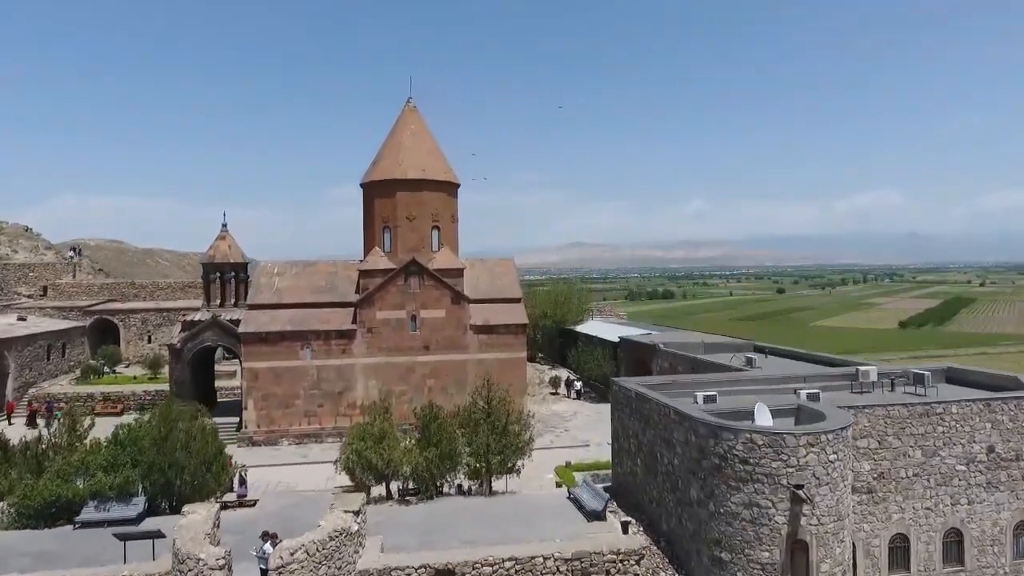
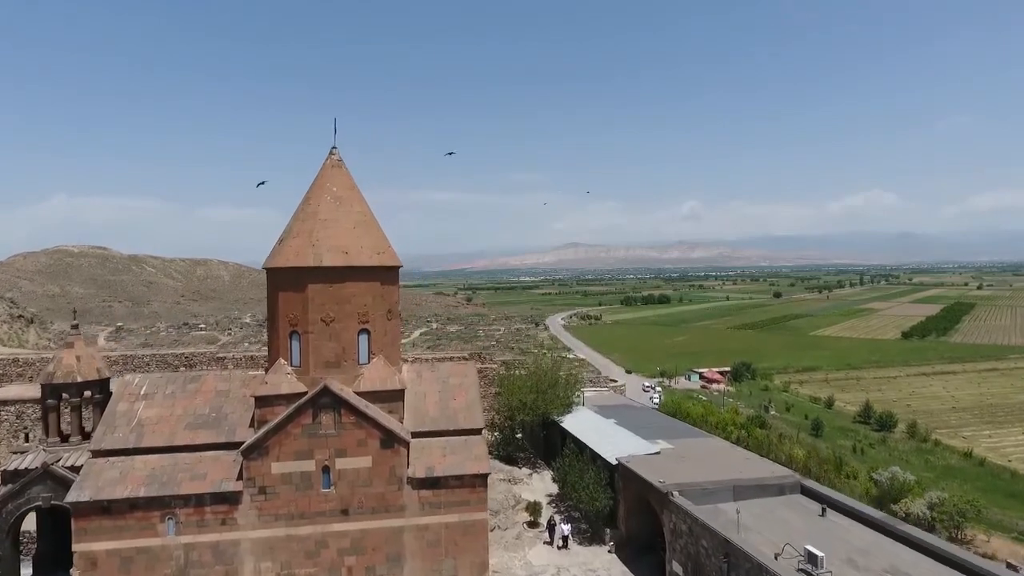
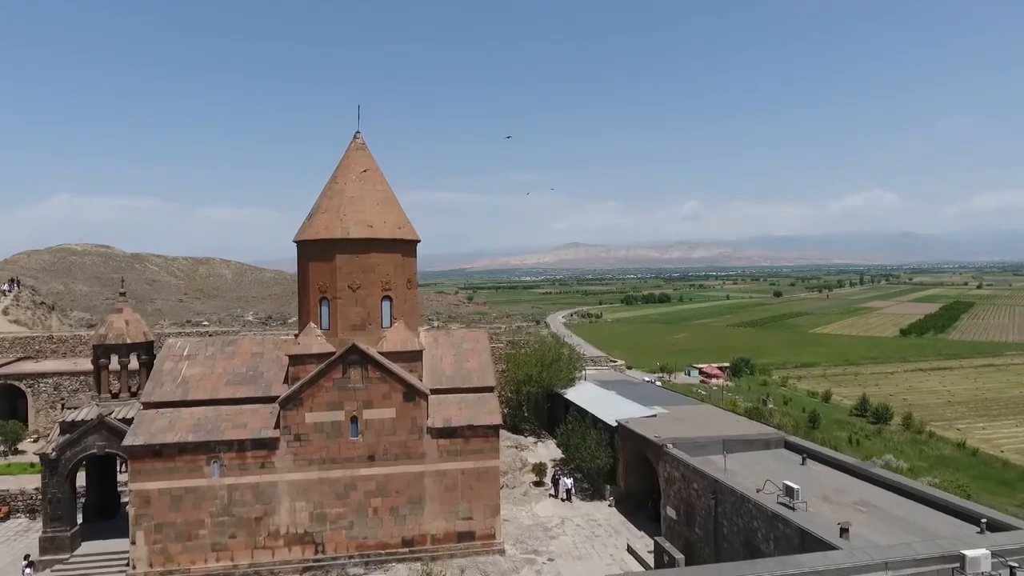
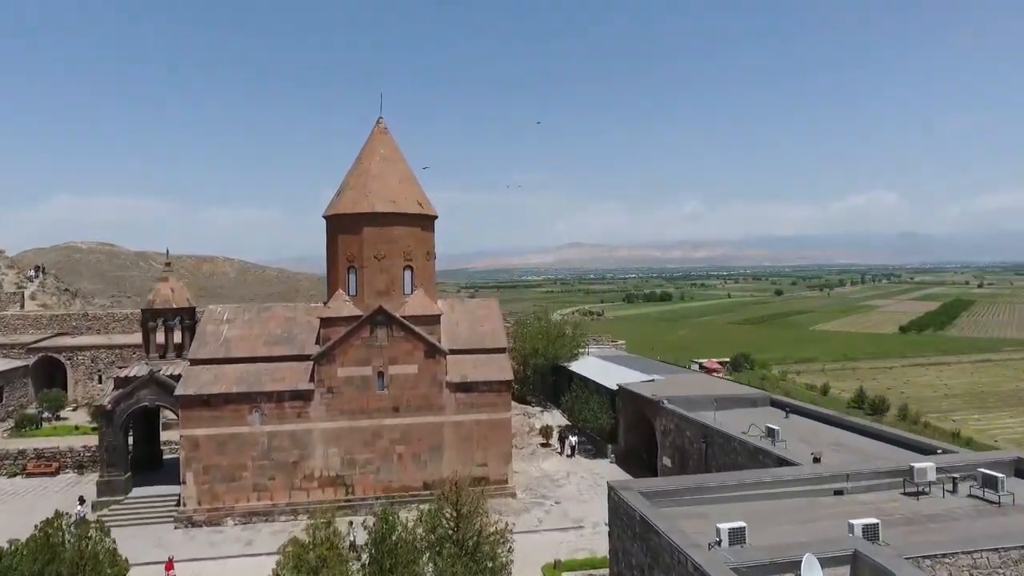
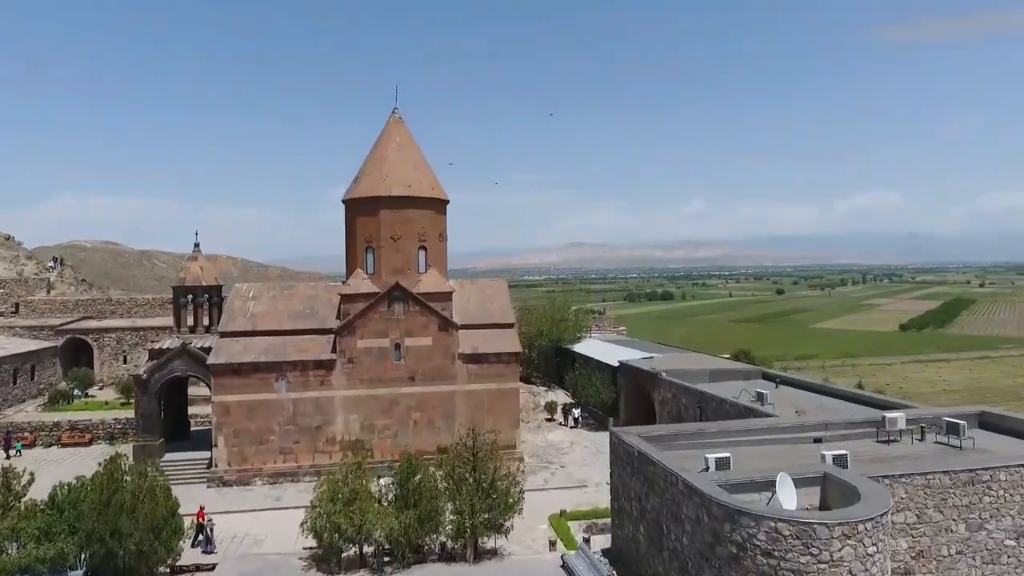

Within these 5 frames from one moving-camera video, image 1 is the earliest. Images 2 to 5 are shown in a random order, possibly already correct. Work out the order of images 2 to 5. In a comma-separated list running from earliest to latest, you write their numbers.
5, 4, 3, 2
